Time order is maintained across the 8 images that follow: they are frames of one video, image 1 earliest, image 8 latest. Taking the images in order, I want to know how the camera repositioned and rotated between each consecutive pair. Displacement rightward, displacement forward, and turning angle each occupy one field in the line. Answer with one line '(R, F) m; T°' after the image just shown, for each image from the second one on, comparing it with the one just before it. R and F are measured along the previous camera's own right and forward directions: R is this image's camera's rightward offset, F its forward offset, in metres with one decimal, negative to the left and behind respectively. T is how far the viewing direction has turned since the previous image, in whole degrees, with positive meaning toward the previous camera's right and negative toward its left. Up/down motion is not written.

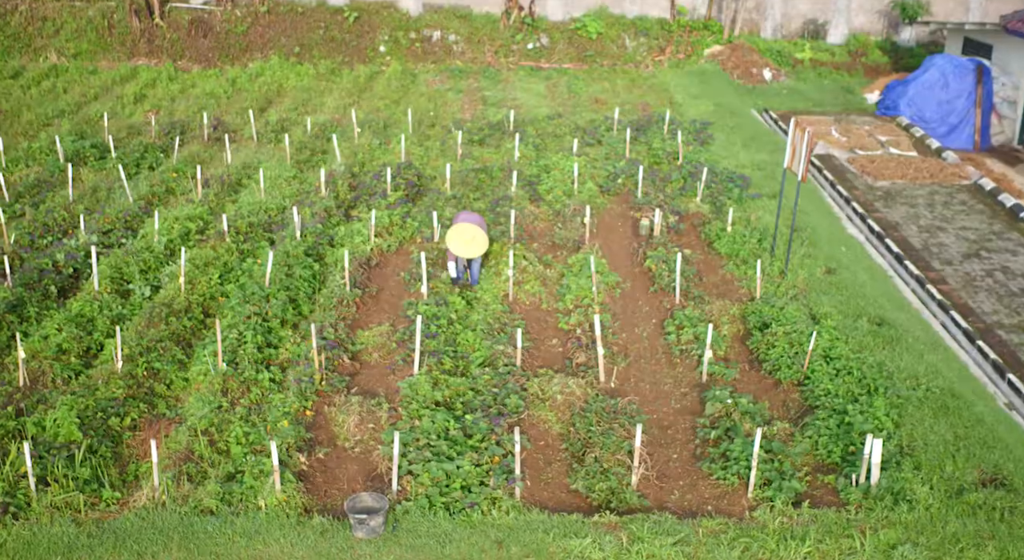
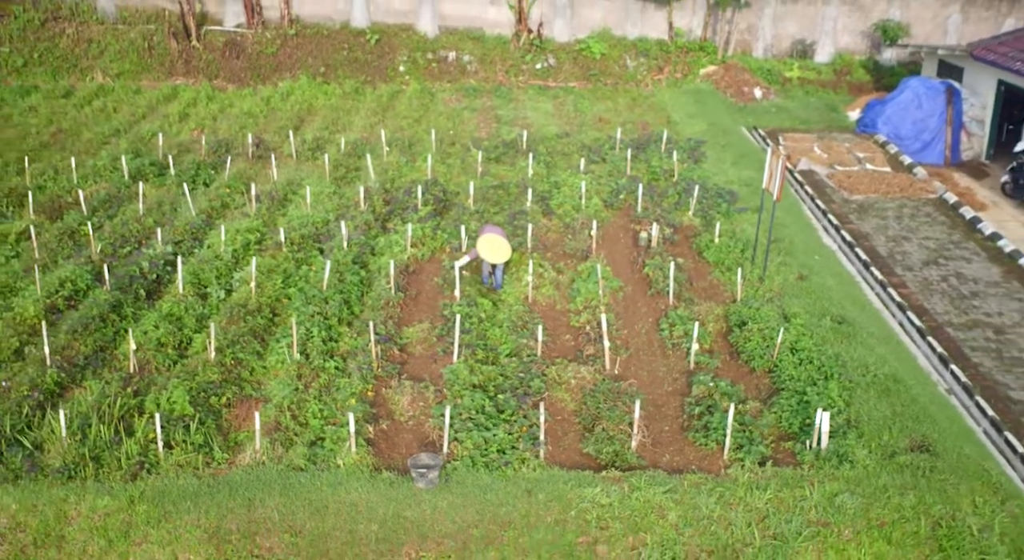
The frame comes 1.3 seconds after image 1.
(-0.2, -1.2) m; 0°
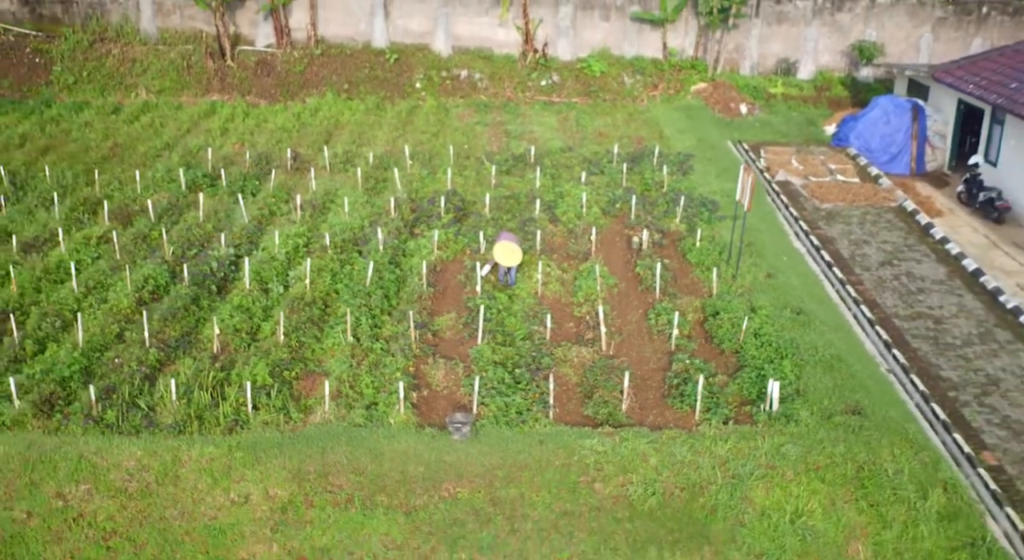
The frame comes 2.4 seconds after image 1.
(-0.1, -1.5) m; 0°
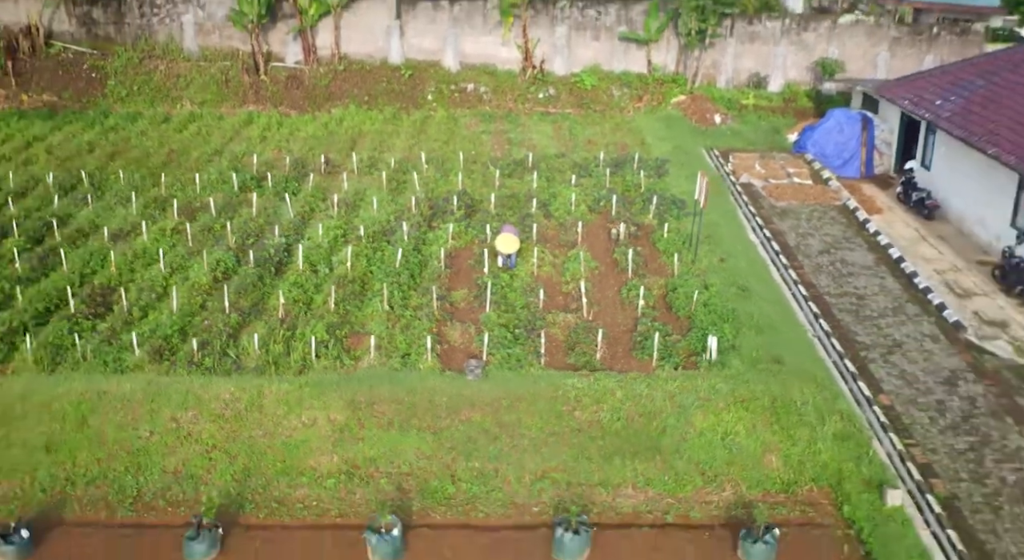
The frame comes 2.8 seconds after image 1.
(0.0, -2.3) m; 0°
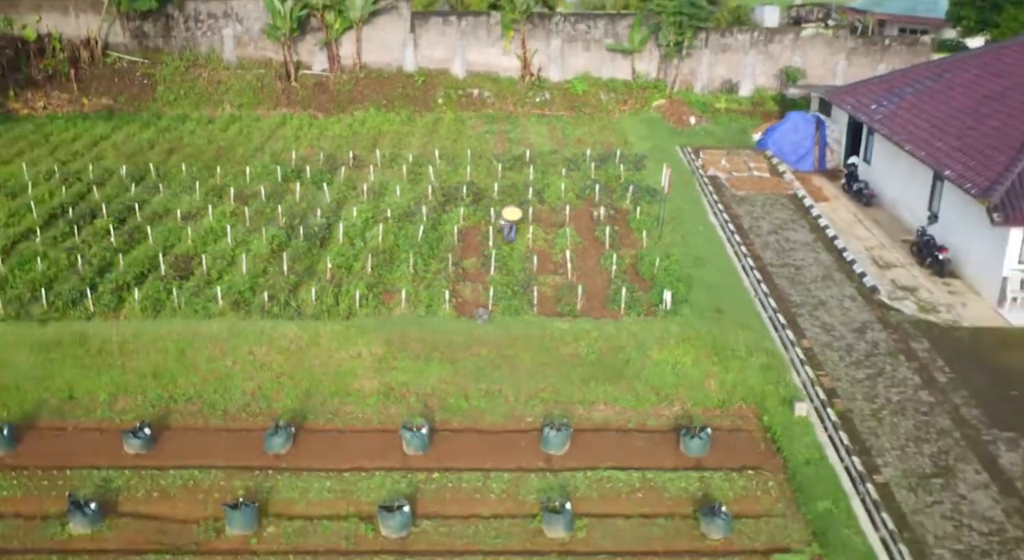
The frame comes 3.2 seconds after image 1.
(0.0, -2.8) m; 0°
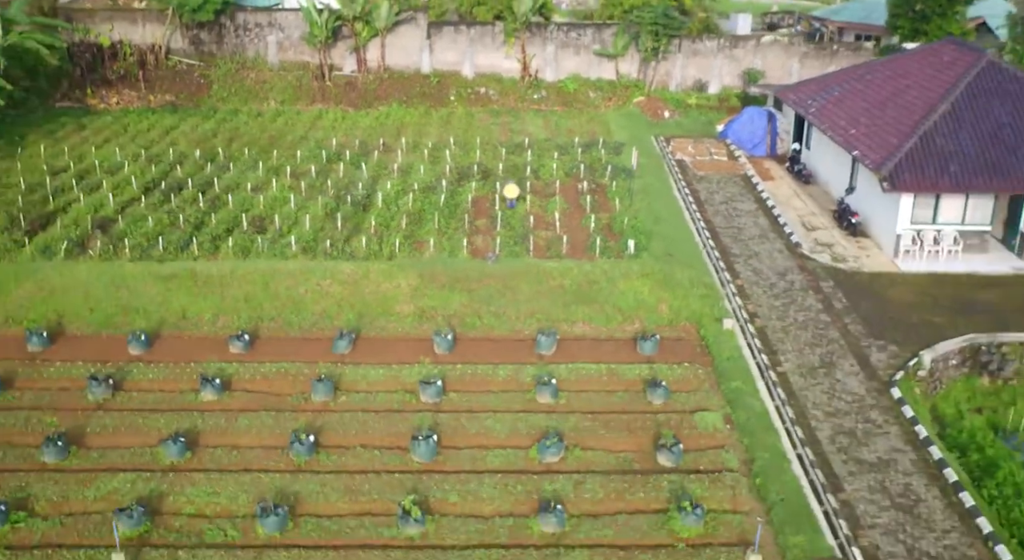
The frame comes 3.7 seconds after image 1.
(0.0, -4.0) m; 0°
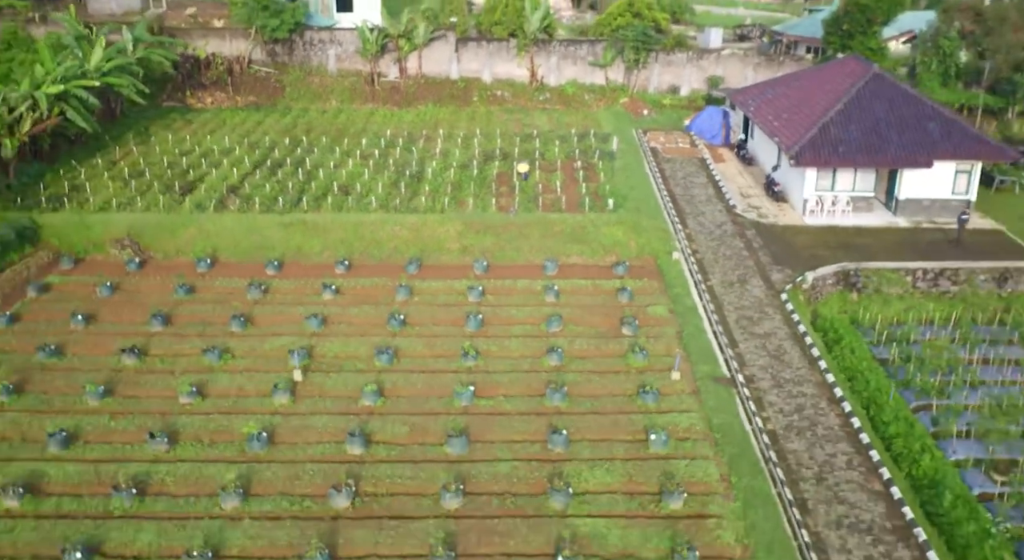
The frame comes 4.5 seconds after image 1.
(-0.4, -7.0) m; 0°
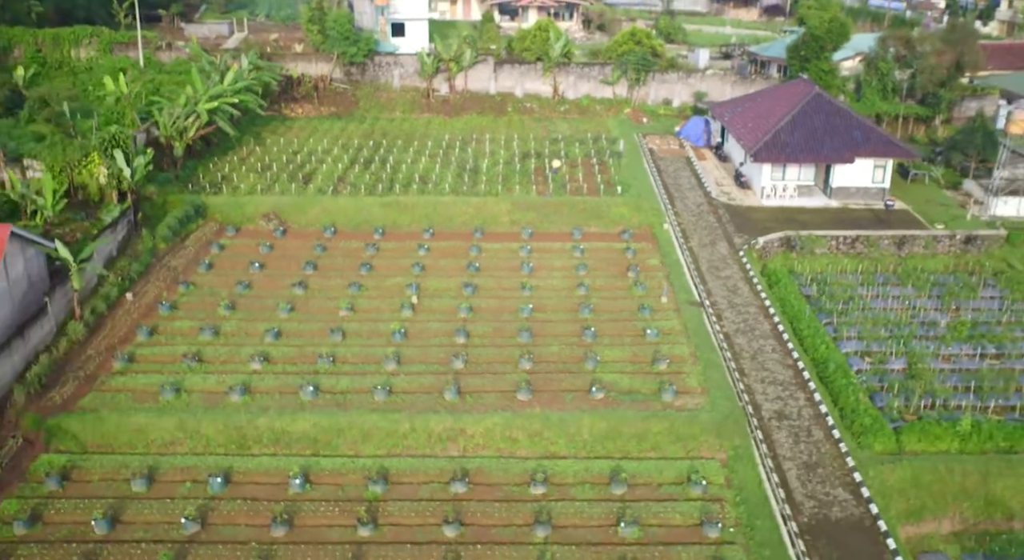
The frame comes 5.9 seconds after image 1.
(-1.3, -8.8) m; 0°
